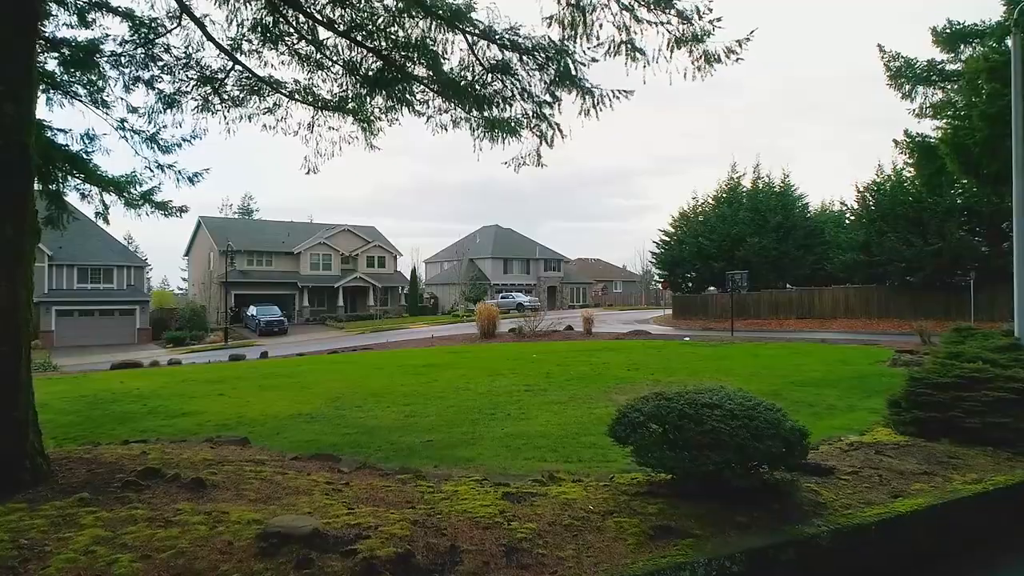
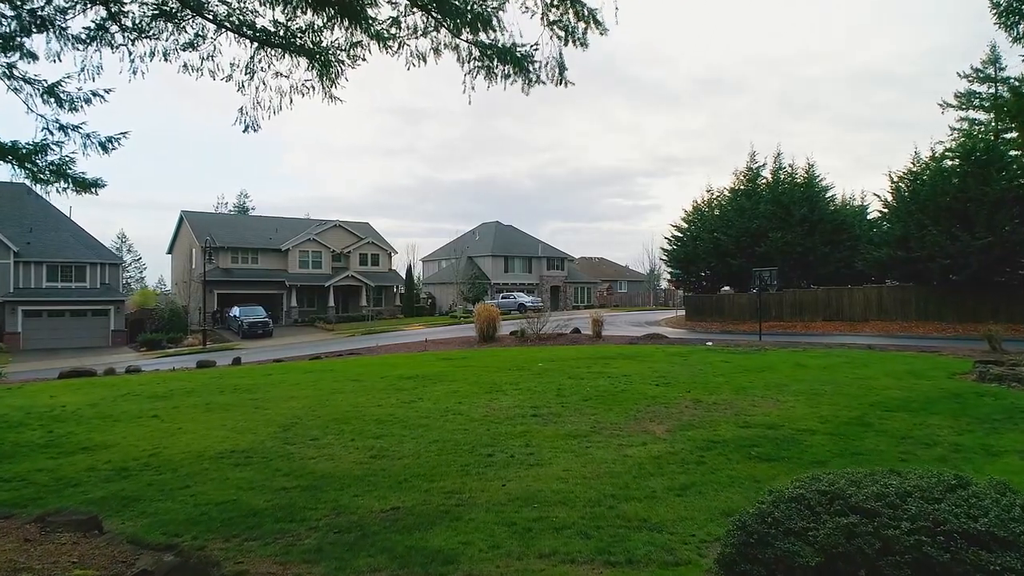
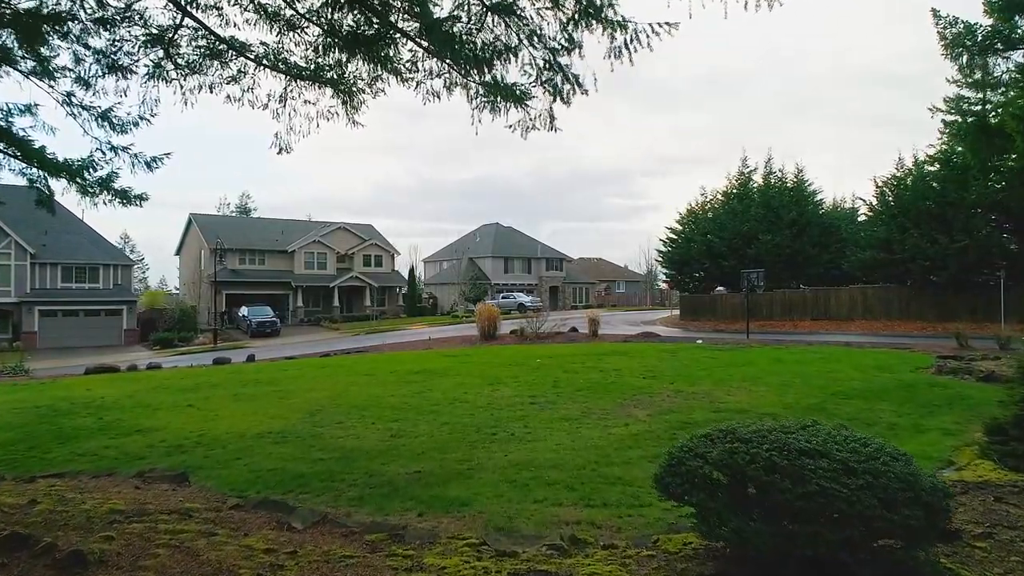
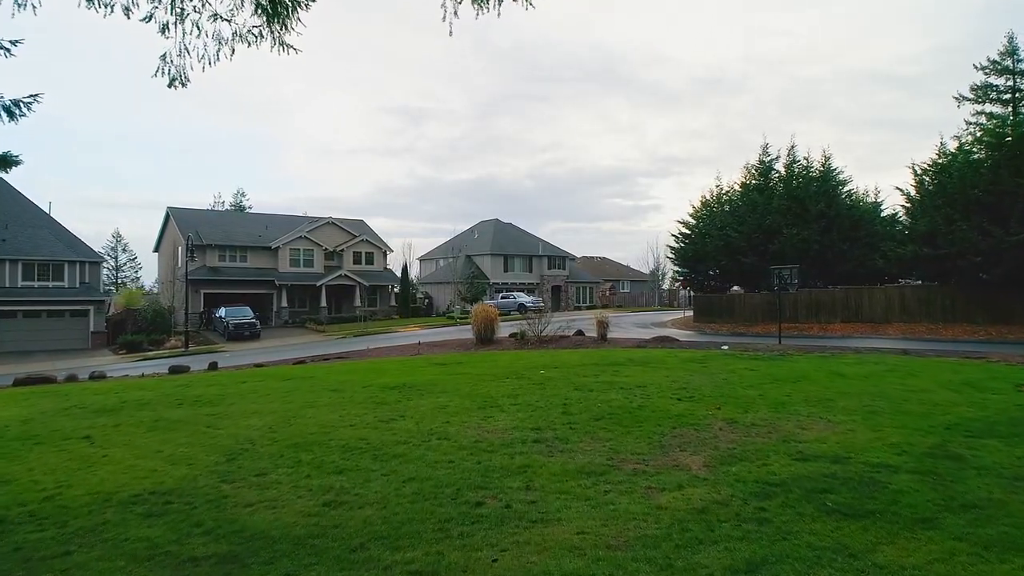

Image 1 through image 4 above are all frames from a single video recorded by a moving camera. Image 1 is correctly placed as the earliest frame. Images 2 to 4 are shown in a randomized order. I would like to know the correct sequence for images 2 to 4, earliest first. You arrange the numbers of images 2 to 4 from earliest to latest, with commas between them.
3, 2, 4
